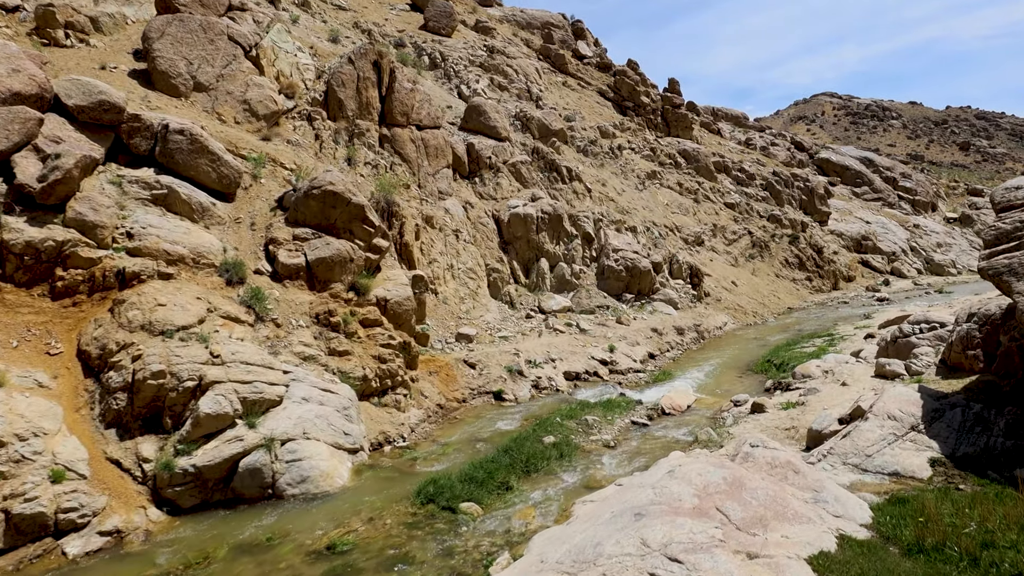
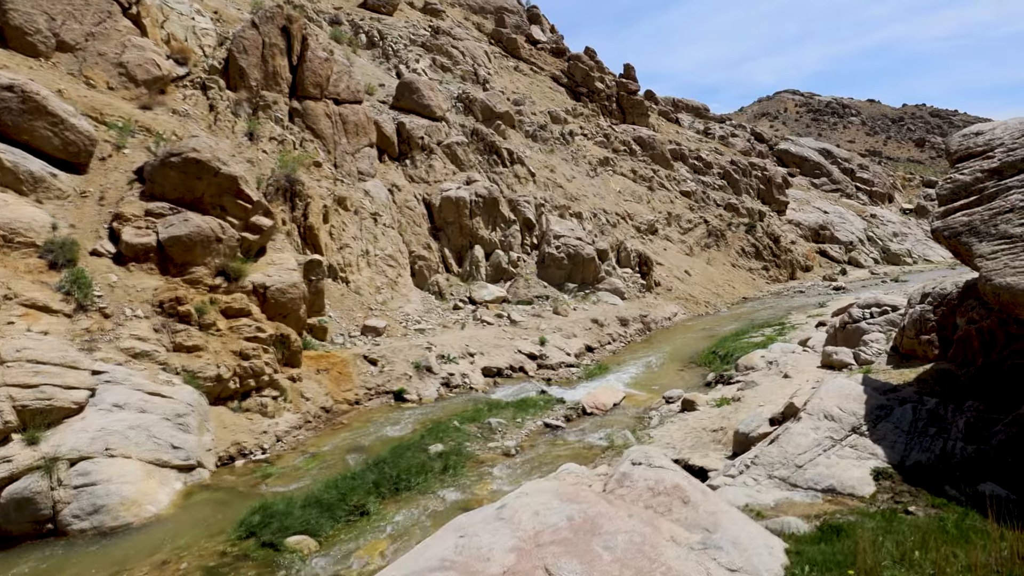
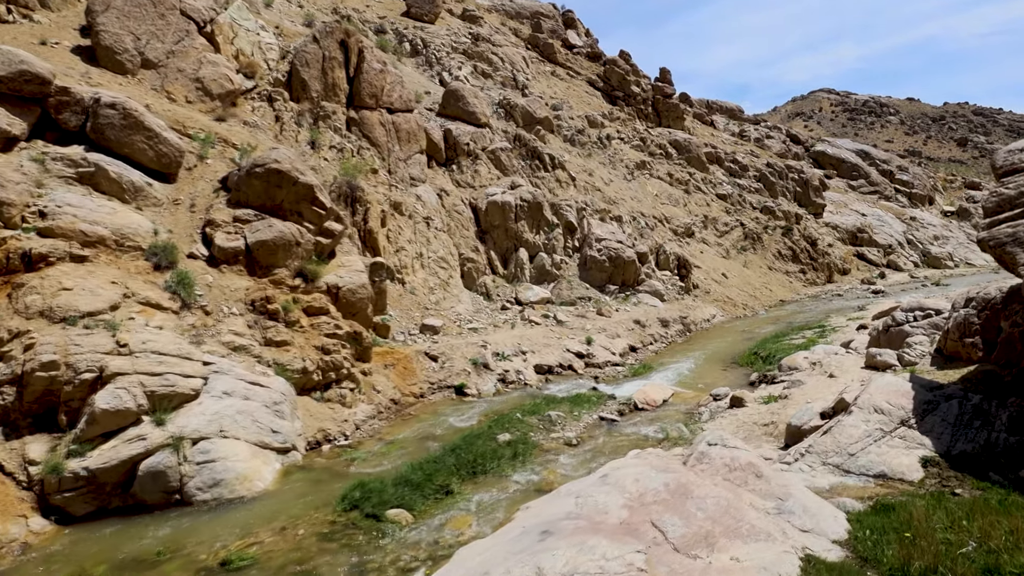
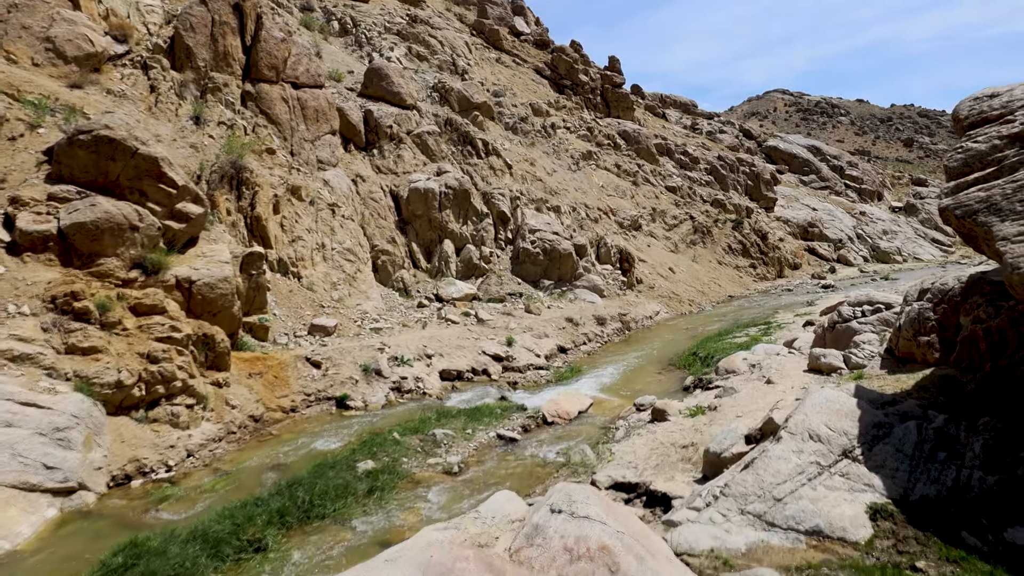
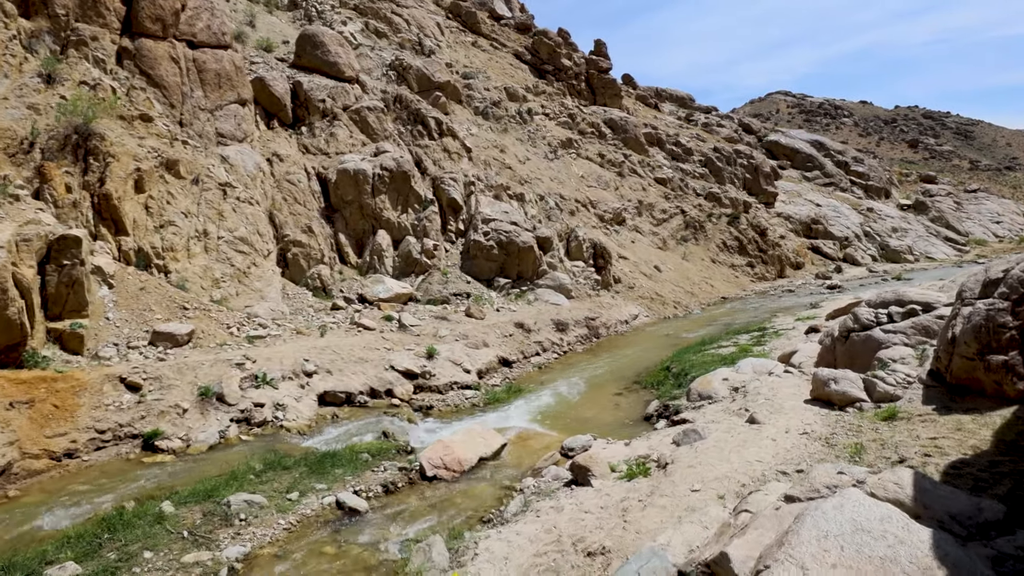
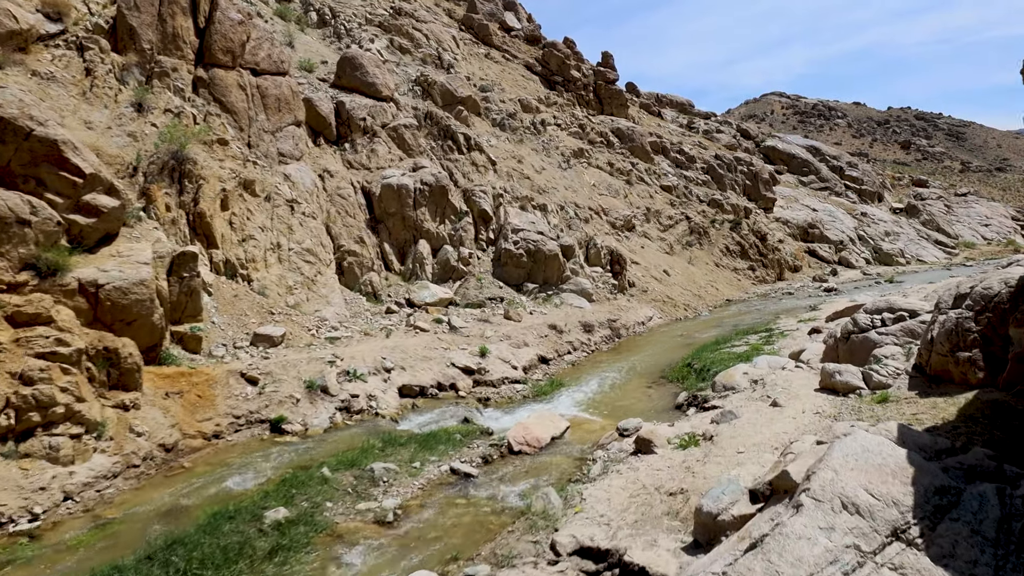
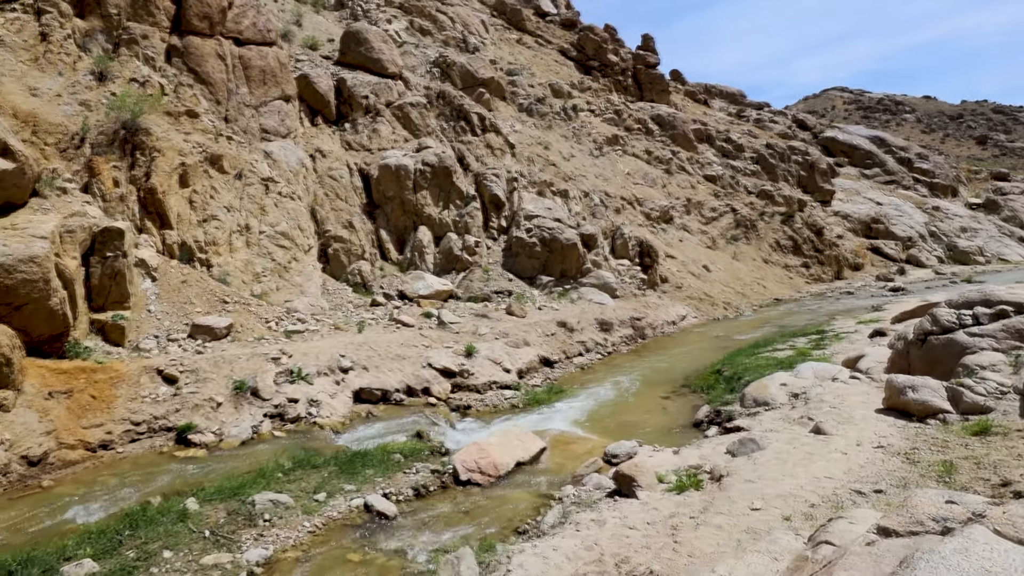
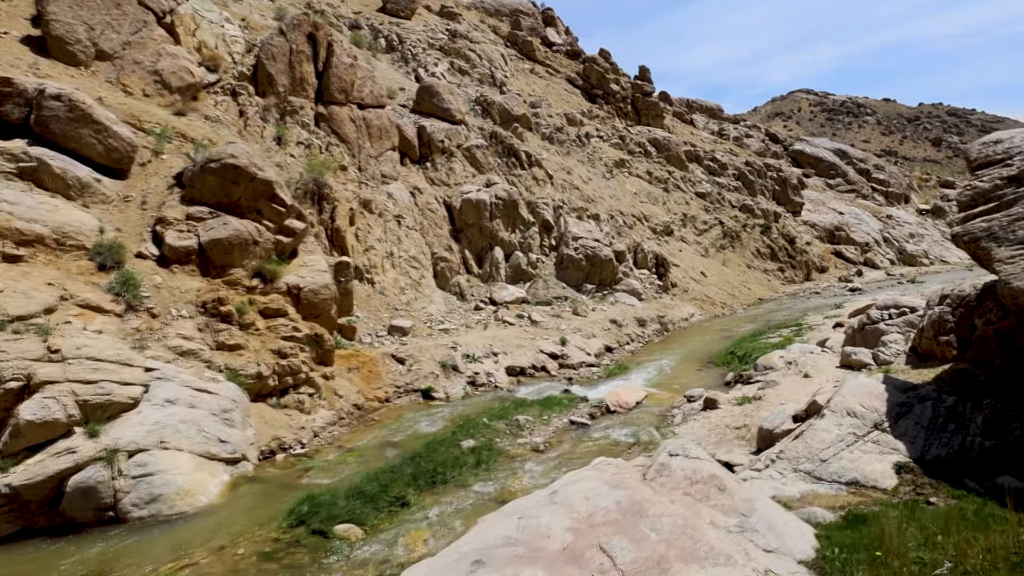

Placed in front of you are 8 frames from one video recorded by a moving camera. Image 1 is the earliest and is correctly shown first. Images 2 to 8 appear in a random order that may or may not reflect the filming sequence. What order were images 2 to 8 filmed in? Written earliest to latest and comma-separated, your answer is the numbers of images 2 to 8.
3, 8, 2, 4, 6, 5, 7
